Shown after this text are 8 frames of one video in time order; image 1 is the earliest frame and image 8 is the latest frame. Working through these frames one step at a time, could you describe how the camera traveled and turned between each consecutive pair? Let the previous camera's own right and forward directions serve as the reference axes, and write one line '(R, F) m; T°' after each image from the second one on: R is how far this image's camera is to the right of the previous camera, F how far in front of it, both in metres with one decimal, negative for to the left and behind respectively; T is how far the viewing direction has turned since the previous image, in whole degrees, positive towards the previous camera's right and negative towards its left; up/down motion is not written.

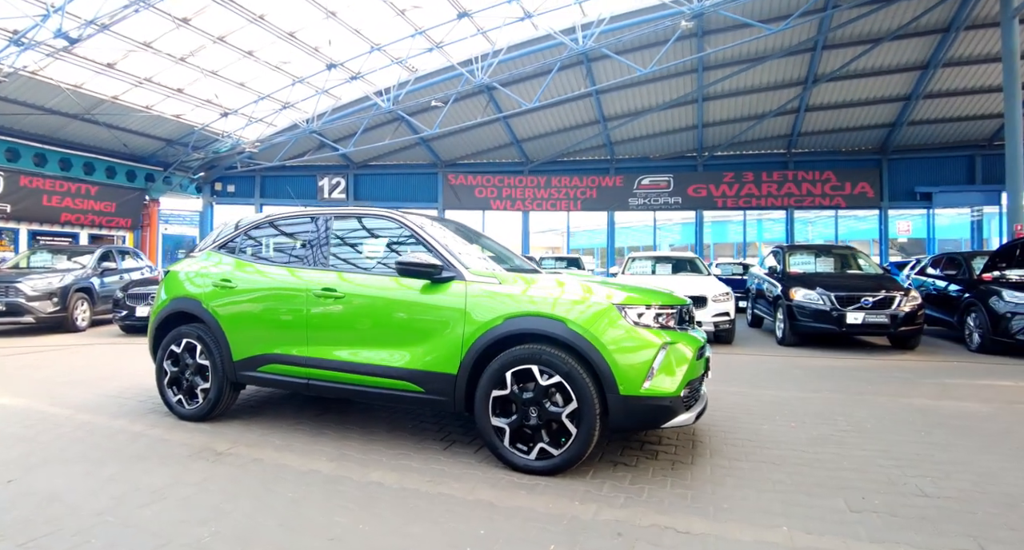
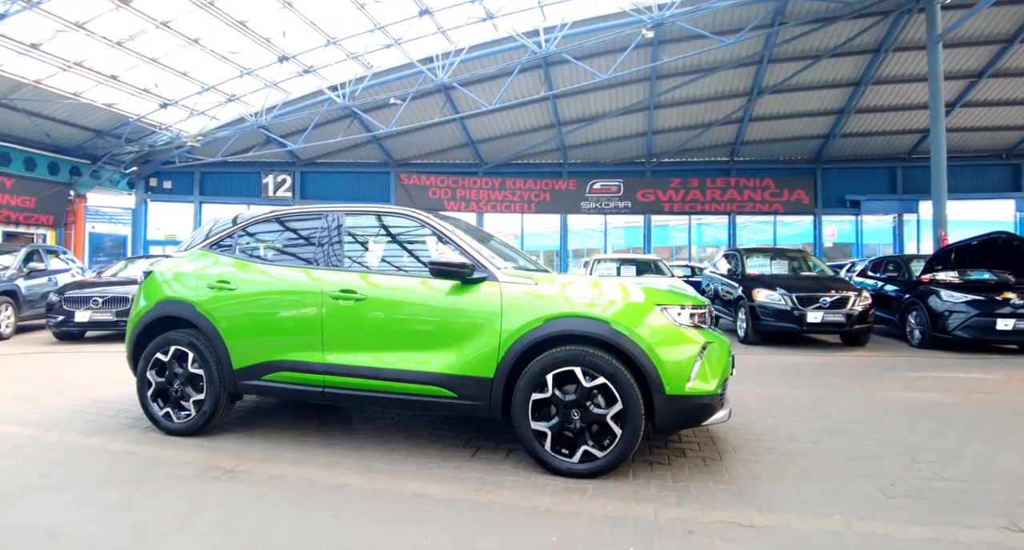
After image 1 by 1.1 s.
(-0.5, +0.1) m; +6°
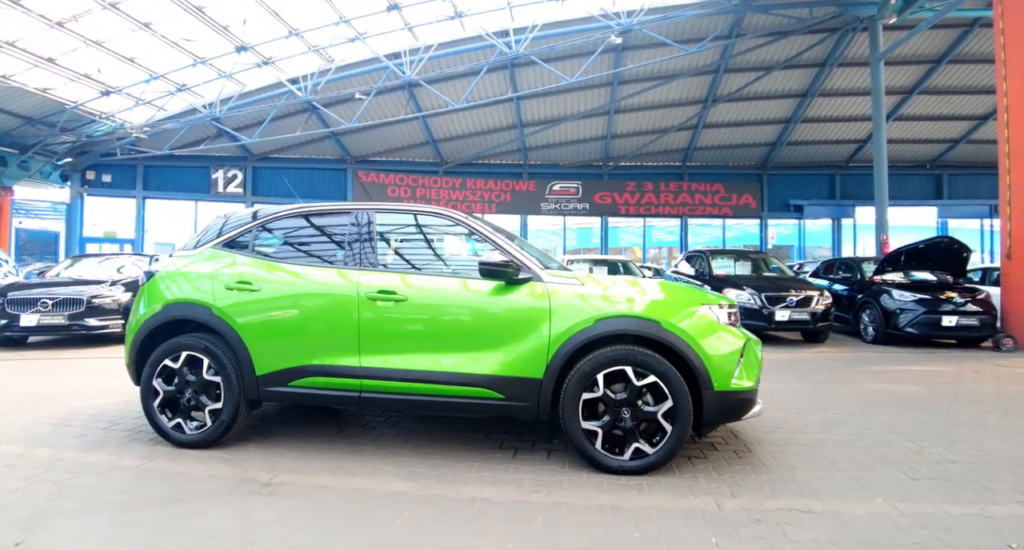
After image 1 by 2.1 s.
(-0.5, 0.0) m; +5°
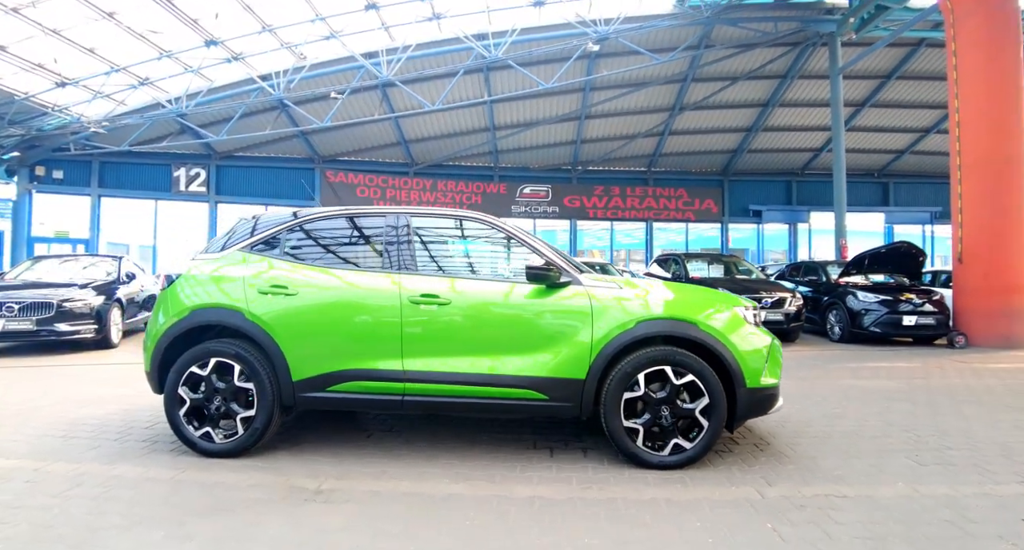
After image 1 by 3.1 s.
(-0.4, -0.1) m; +4°
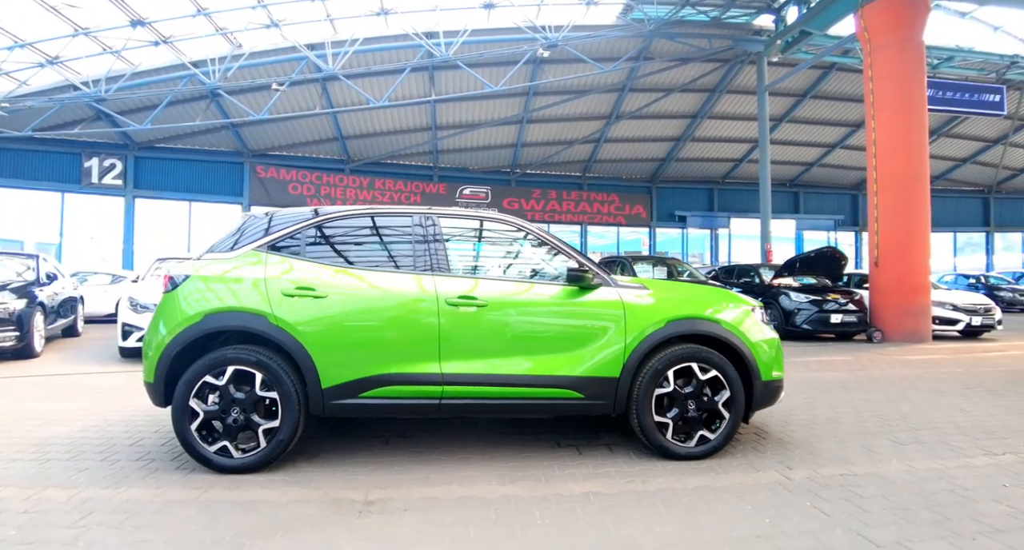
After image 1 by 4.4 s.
(-0.6, 0.0) m; +8°
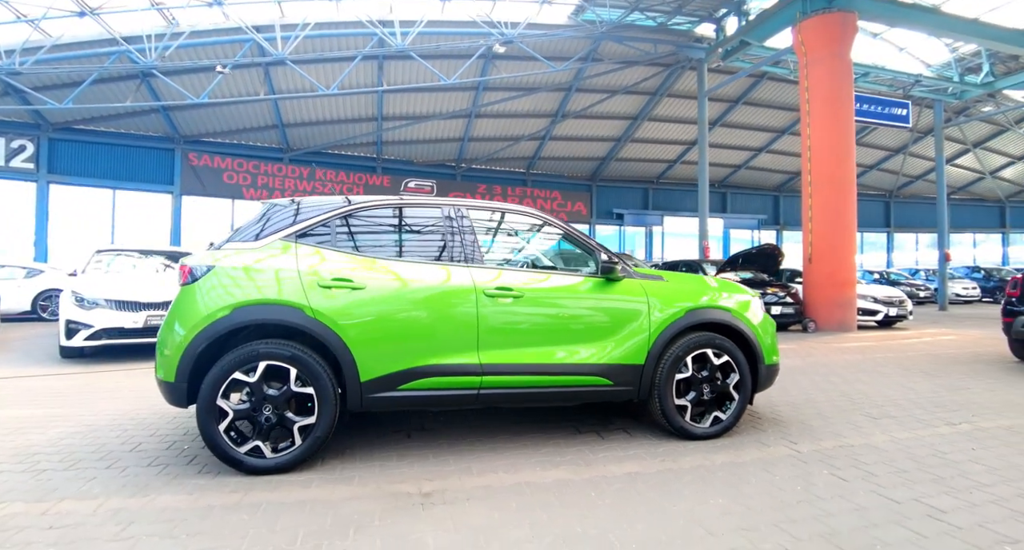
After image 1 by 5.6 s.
(-0.6, 0.0) m; +7°
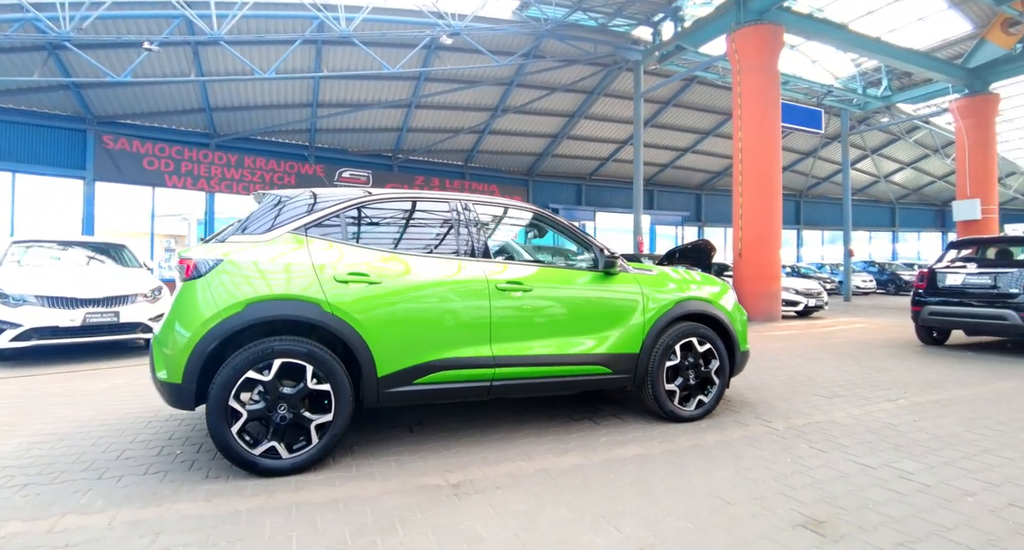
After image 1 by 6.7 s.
(-0.4, -0.1) m; +7°
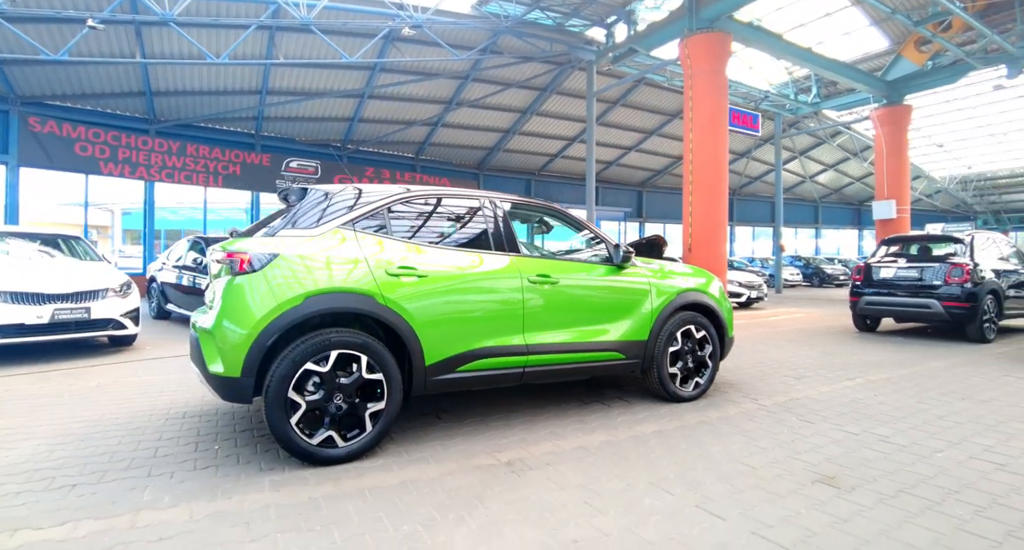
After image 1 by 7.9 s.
(-0.5, -0.2) m; +6°
